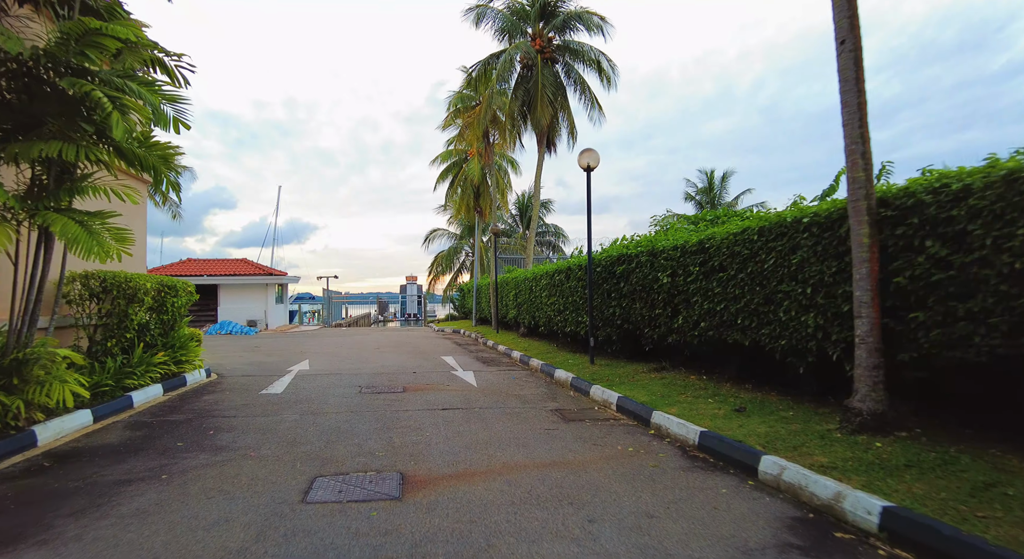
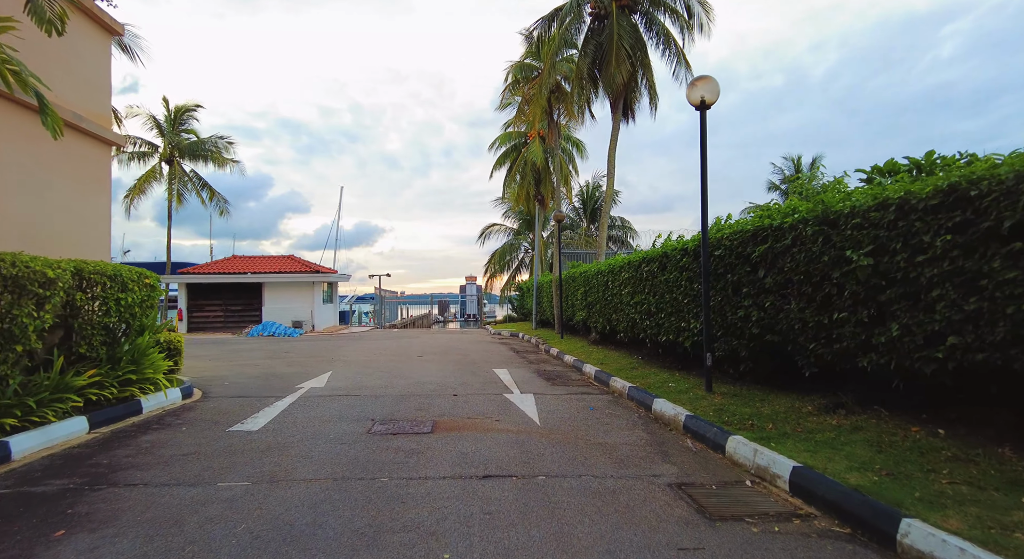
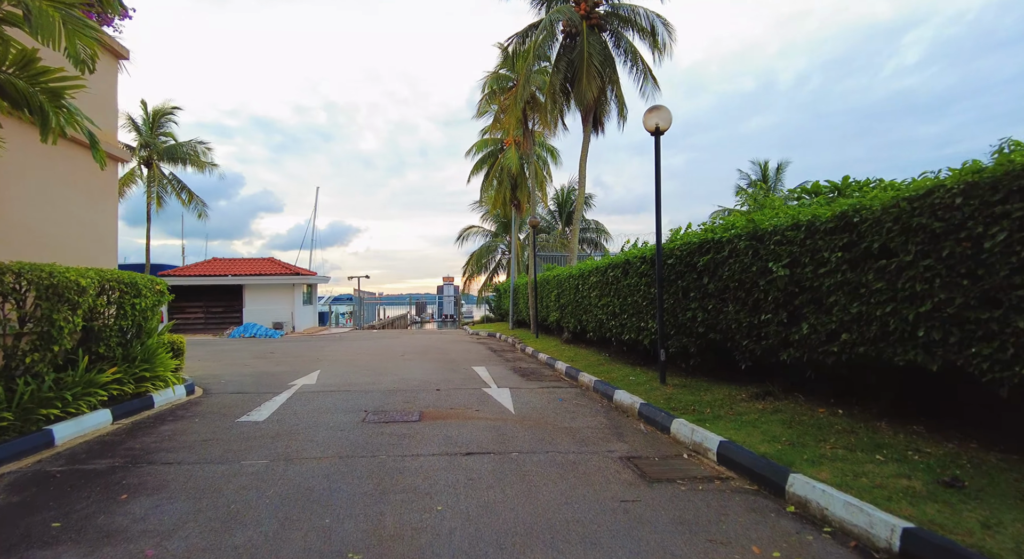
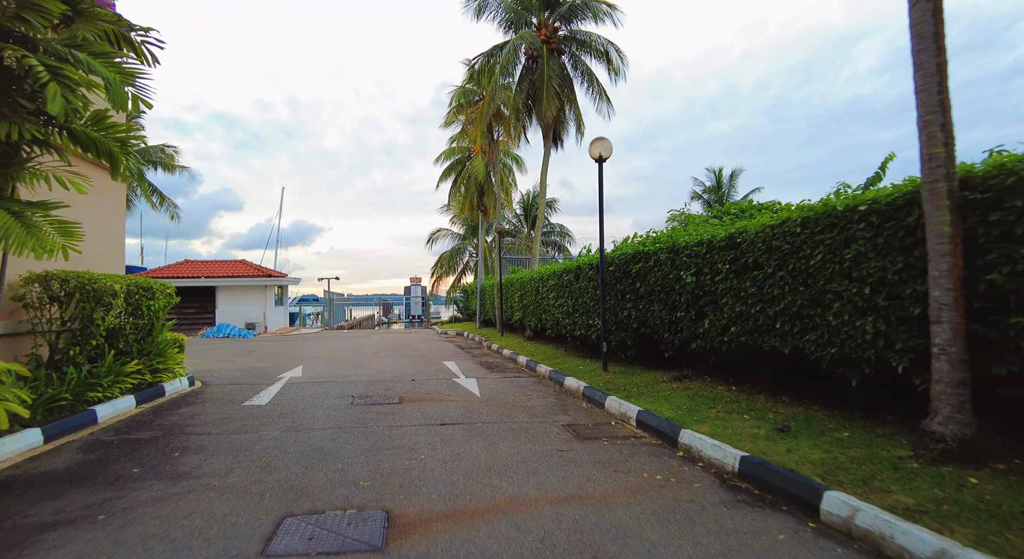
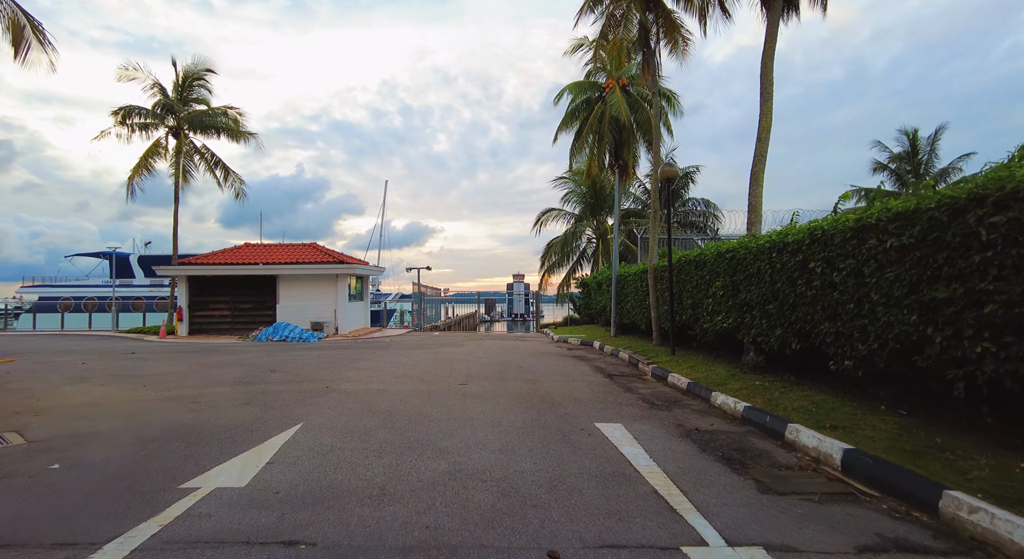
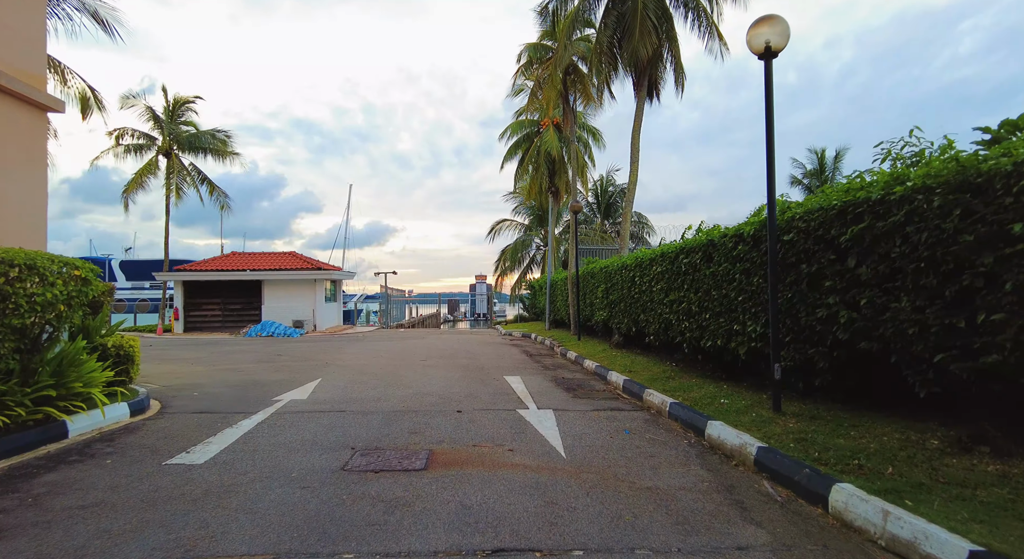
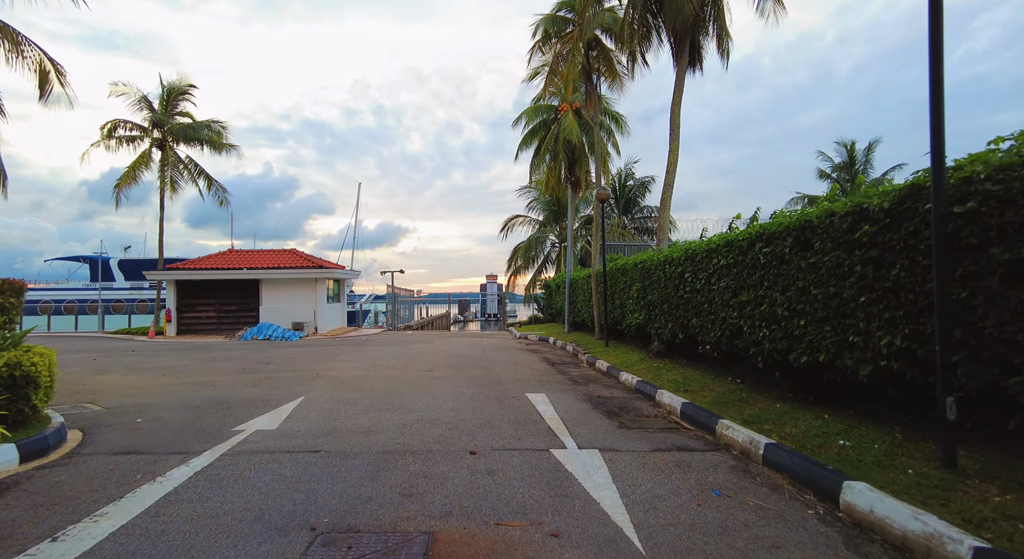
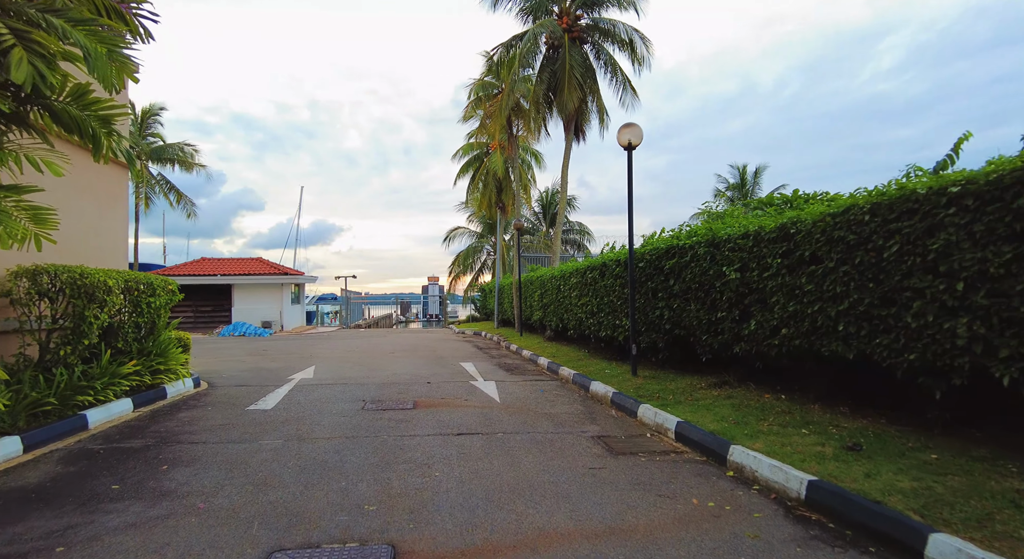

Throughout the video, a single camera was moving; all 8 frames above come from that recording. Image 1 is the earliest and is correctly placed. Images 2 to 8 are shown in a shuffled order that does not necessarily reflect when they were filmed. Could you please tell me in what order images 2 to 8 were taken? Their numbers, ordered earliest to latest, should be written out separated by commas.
4, 8, 3, 2, 6, 7, 5
